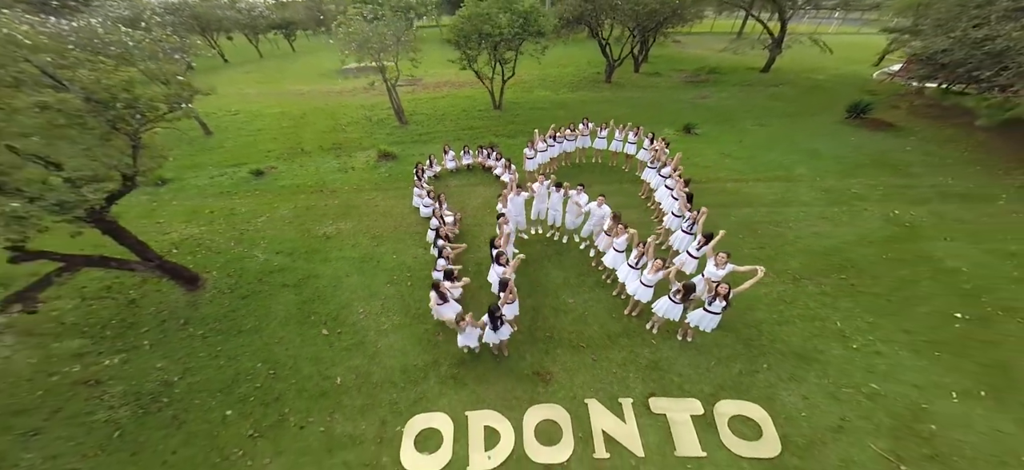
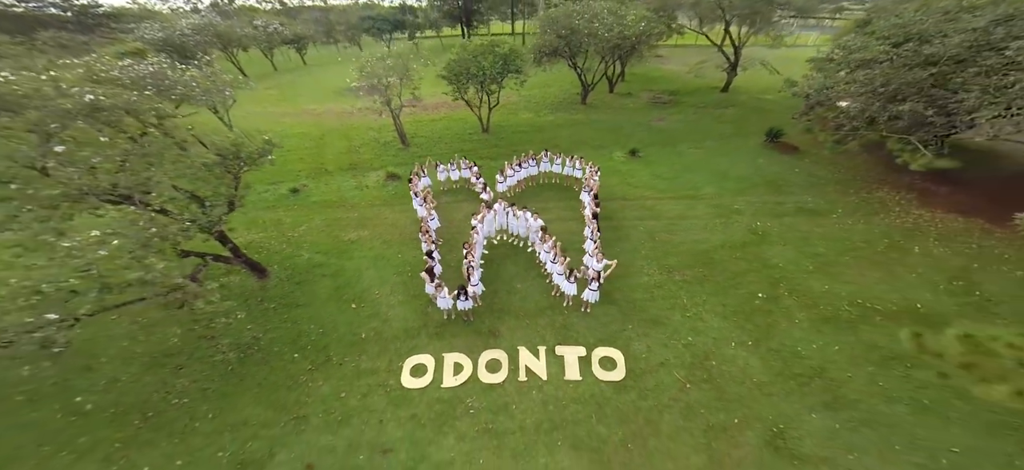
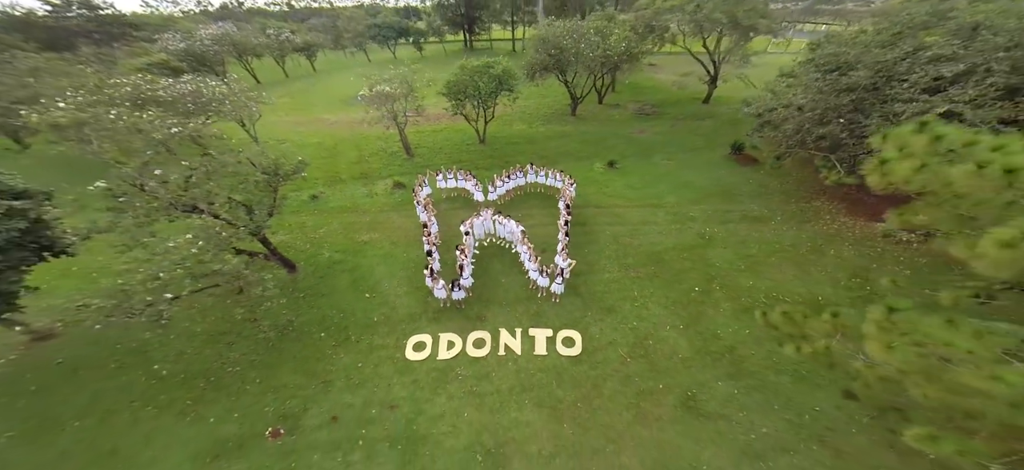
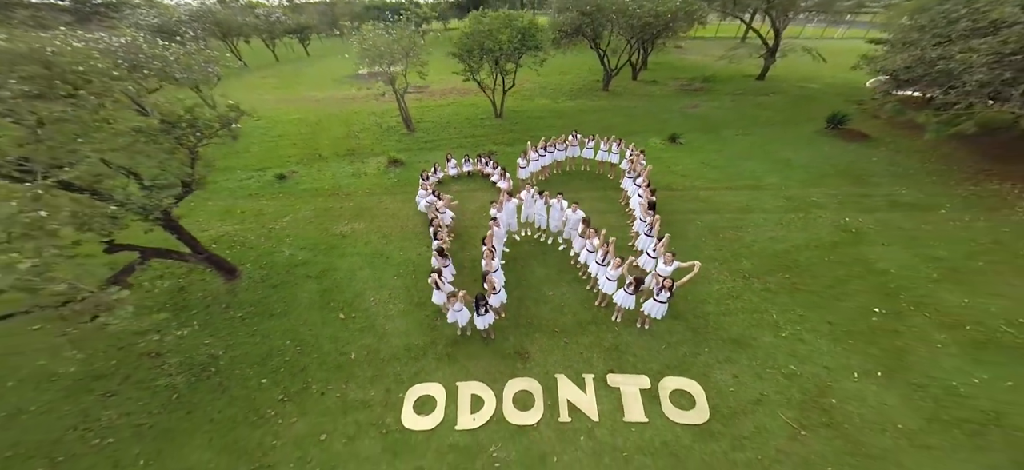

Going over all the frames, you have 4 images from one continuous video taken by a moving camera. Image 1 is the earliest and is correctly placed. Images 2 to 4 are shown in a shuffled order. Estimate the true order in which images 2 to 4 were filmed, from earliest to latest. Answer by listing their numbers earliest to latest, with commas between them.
4, 2, 3
